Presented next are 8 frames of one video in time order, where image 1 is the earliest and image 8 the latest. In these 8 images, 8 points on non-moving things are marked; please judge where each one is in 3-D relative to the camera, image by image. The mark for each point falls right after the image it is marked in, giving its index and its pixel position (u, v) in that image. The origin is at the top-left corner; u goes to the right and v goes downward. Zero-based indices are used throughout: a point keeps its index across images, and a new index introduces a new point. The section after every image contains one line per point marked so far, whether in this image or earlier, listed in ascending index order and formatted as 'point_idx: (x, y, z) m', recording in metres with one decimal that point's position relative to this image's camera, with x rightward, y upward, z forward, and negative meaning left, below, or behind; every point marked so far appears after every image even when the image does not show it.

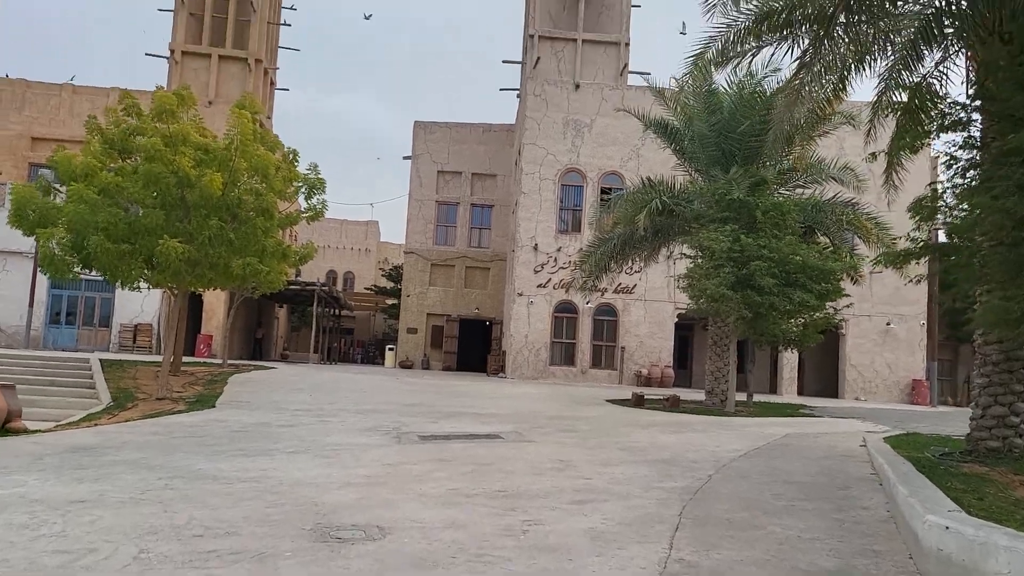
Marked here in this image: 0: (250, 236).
0: (-5.0, +1.0, +15.3) m
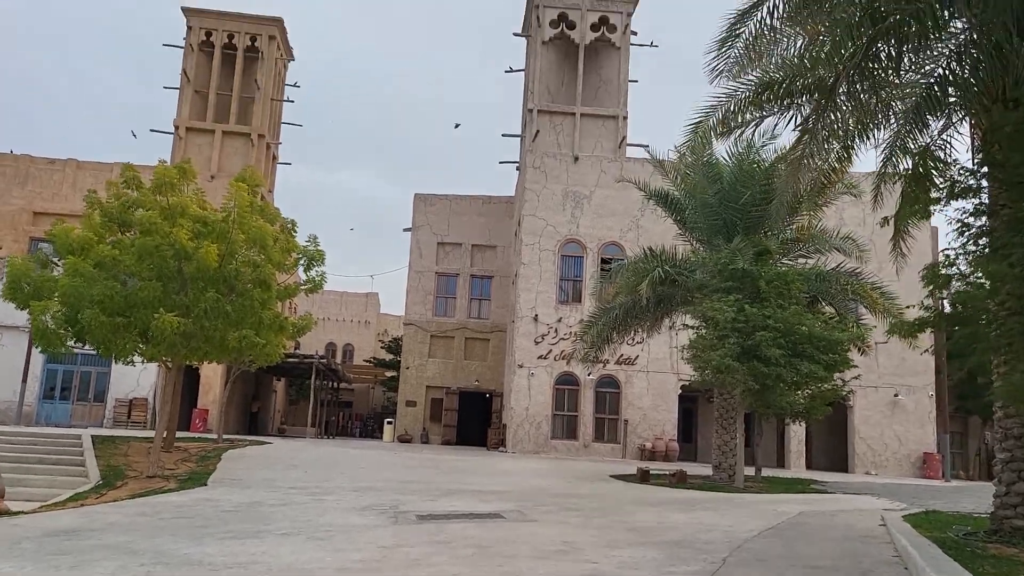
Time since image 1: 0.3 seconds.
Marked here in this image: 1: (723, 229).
0: (-5.0, -0.4, +15.1) m
1: (+4.6, +1.3, +17.3) m
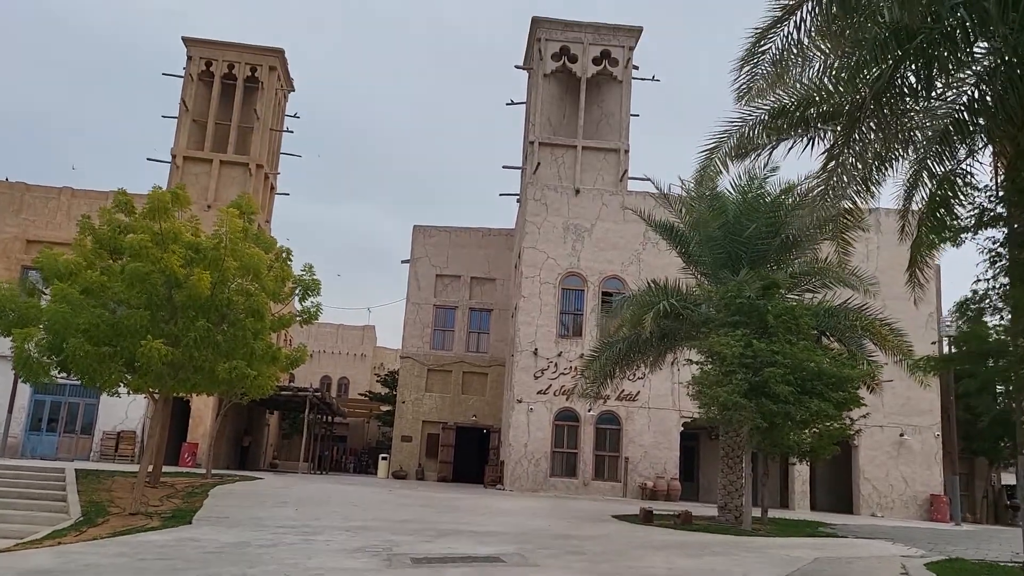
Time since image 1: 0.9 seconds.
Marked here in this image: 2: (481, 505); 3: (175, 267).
0: (-5.0, -0.9, +14.6) m
1: (+4.6, +0.6, +16.9) m
2: (-0.7, -4.9, +18.1) m
3: (-5.6, +0.4, +13.4) m
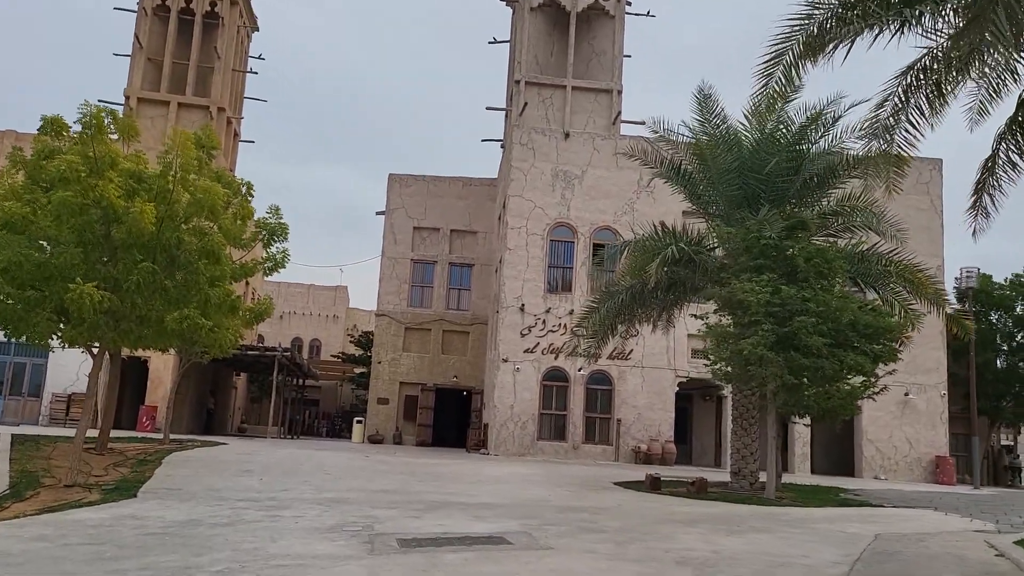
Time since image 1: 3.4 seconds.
0: (-5.0, 0.0, +12.6) m
1: (+4.4, +1.7, +15.2) m
2: (-0.9, -3.8, +16.4) m
3: (-5.7, +1.3, +11.4) m
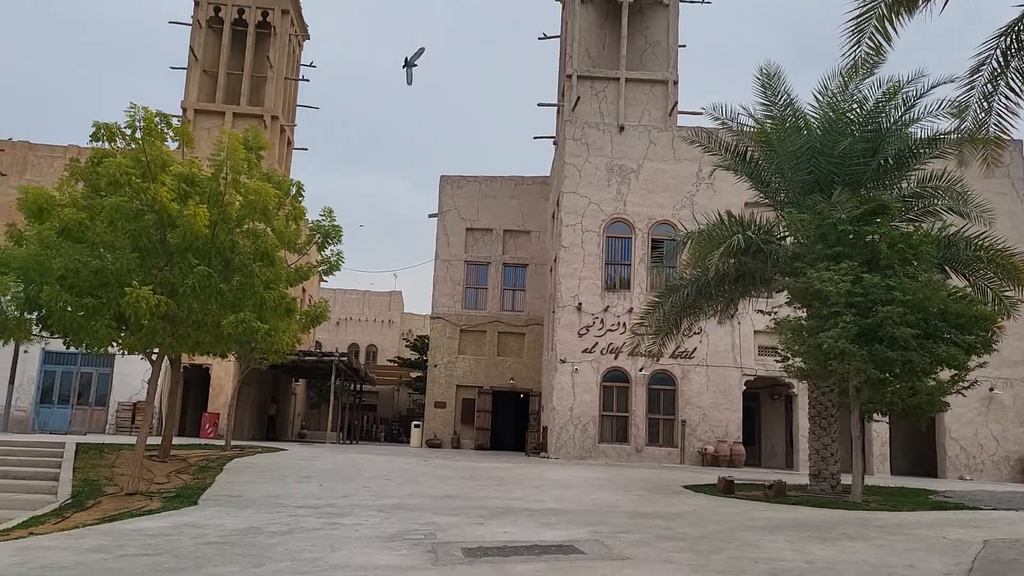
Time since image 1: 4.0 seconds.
0: (-4.1, 0.0, +12.4) m
1: (+5.5, +1.8, +14.4) m
2: (+0.4, -3.7, +15.9) m
3: (-4.8, +1.2, +11.2) m
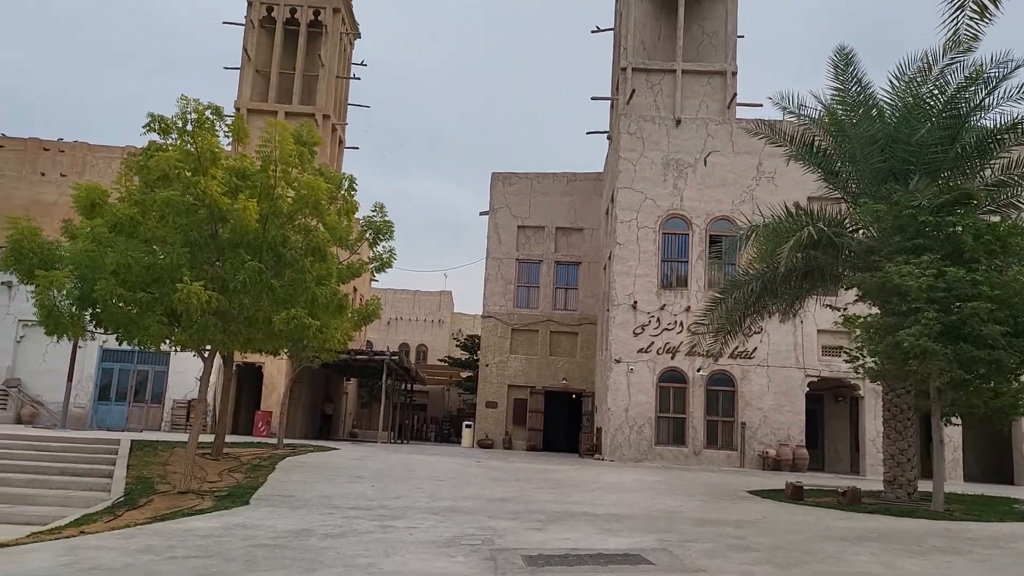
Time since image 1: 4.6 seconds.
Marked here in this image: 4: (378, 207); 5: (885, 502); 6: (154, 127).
0: (-3.2, +0.1, +12.2) m
1: (+6.4, +1.9, +13.6) m
2: (+1.4, -3.7, +15.4) m
3: (-4.0, +1.3, +11.0) m
4: (-2.8, +1.7, +16.5) m
5: (+6.0, -3.5, +13.0) m
6: (-5.4, +2.4, +12.1) m
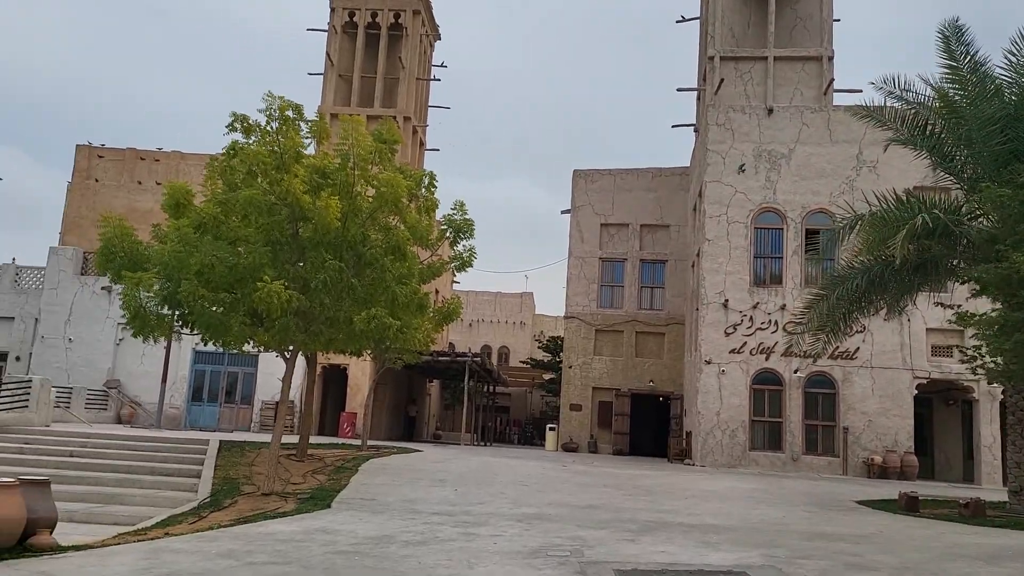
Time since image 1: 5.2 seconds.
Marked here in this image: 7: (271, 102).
0: (-2.0, +0.1, +11.9) m
1: (+7.8, +2.0, +12.3) m
2: (+3.0, -3.6, +14.6) m
3: (-2.9, +1.3, +10.9) m
4: (-1.1, +1.7, +16.2) m
5: (+7.4, -3.4, +11.8) m
6: (-4.2, +2.4, +12.1) m
7: (-3.5, +2.7, +11.6) m
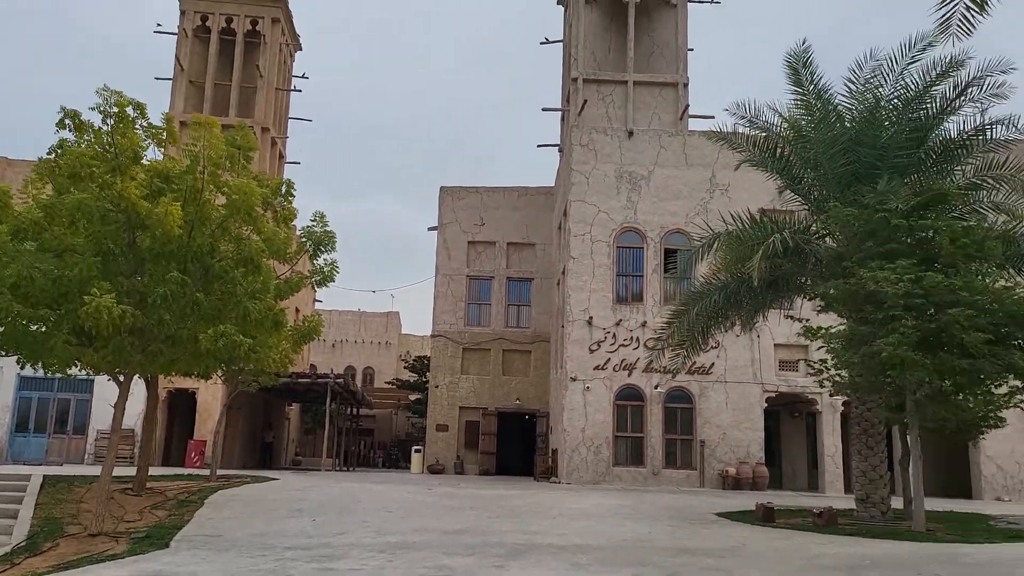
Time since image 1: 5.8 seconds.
0: (-3.9, -0.1, +11.0) m
1: (+5.6, +1.8, +13.1) m
2: (+0.6, -3.9, +14.4) m
3: (-4.6, +1.1, +9.9) m
4: (-3.7, +1.4, +15.5) m
5: (+5.4, -3.6, +12.4) m
6: (-6.1, +2.2, +10.9) m
7: (-5.4, +2.5, +10.6) m
